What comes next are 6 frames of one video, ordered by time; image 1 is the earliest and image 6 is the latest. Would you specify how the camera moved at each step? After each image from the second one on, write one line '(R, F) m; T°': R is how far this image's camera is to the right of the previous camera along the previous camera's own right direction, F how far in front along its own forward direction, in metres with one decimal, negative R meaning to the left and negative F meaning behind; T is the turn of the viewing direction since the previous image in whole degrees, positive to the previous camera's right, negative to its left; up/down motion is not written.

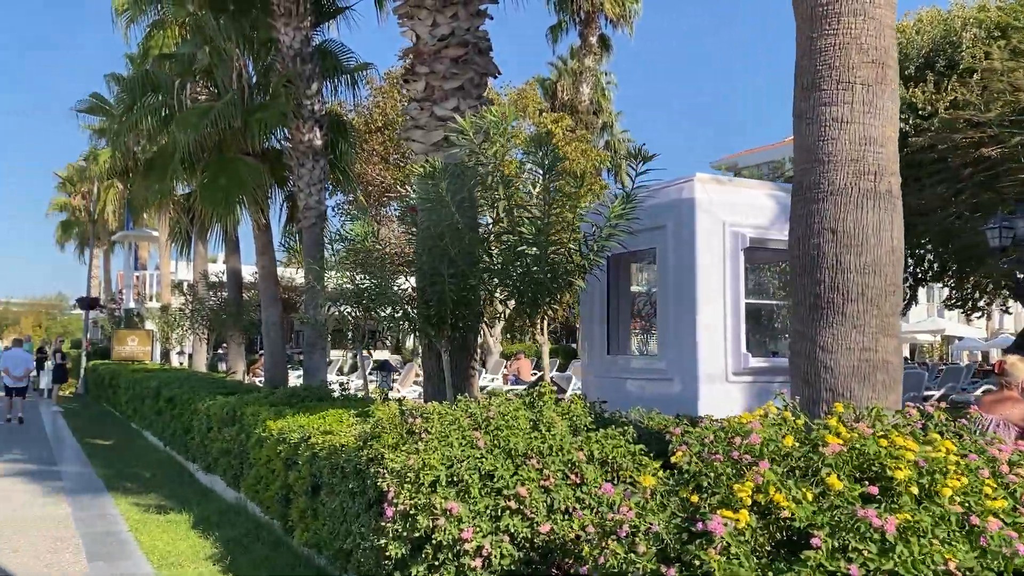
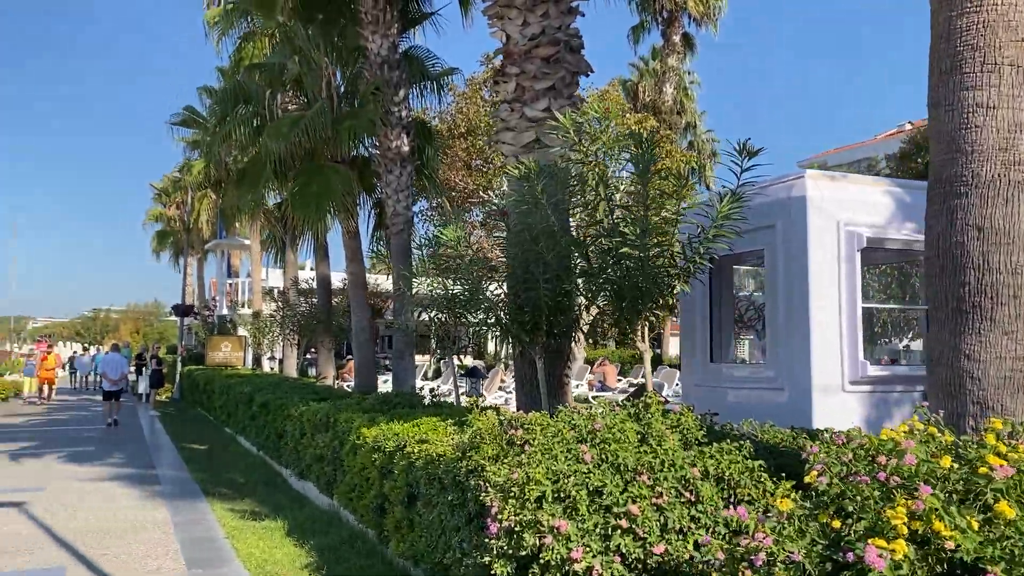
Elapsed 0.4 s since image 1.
(-0.2, +0.2) m; -6°
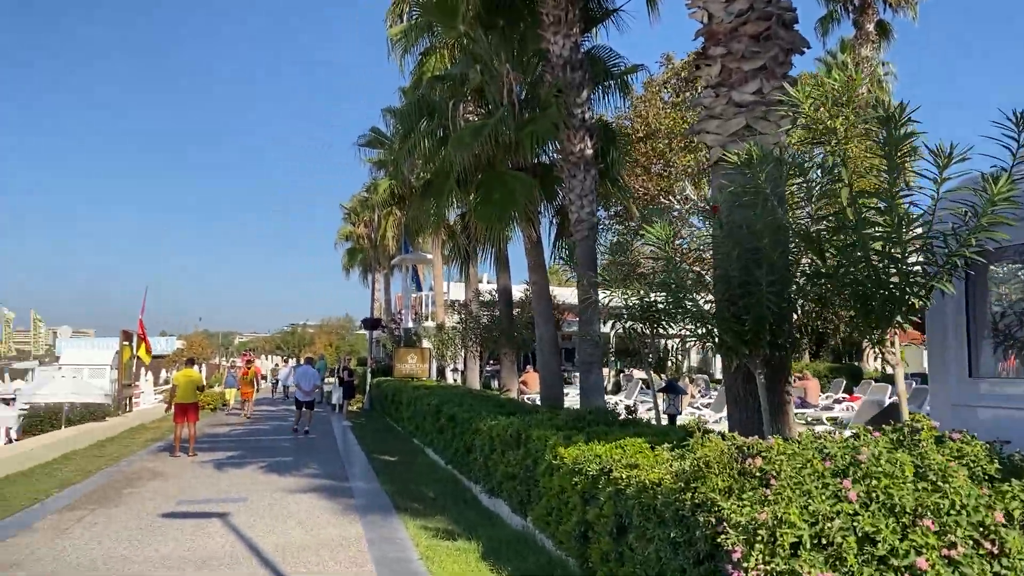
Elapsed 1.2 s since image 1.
(-0.3, +0.5) m; -12°
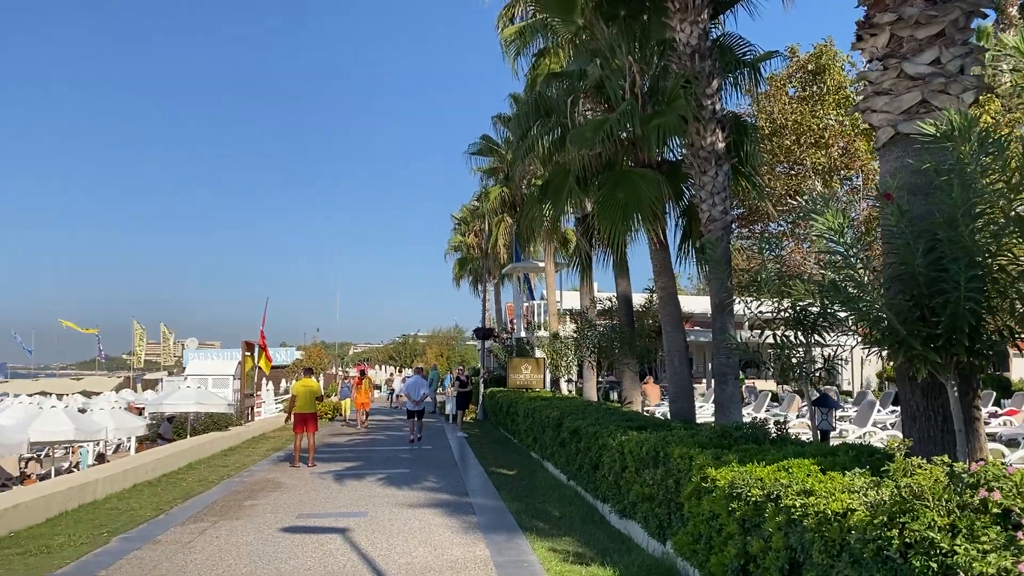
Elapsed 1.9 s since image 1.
(-0.2, +0.5) m; -8°
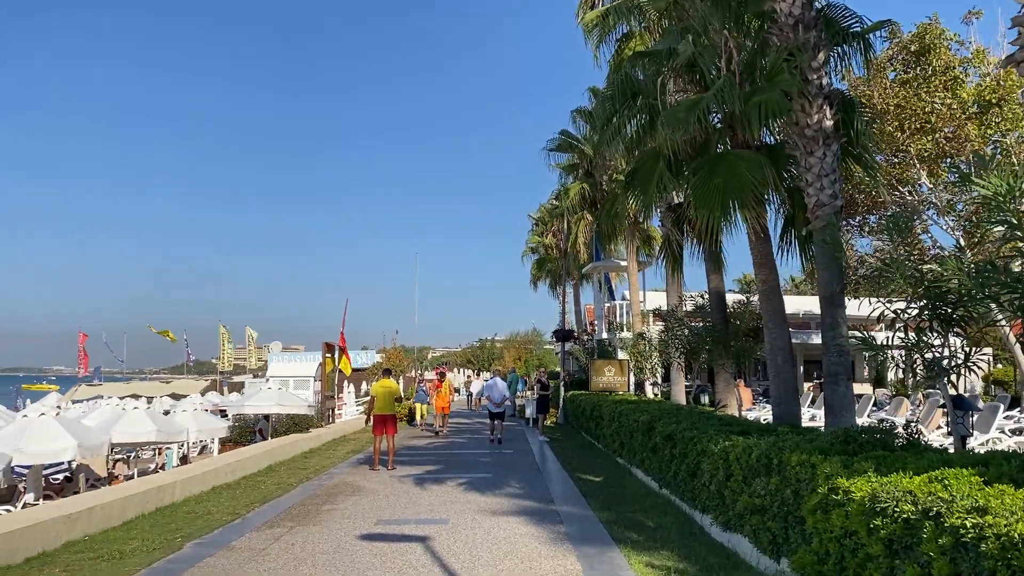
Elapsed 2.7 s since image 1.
(-0.1, +0.6) m; -5°
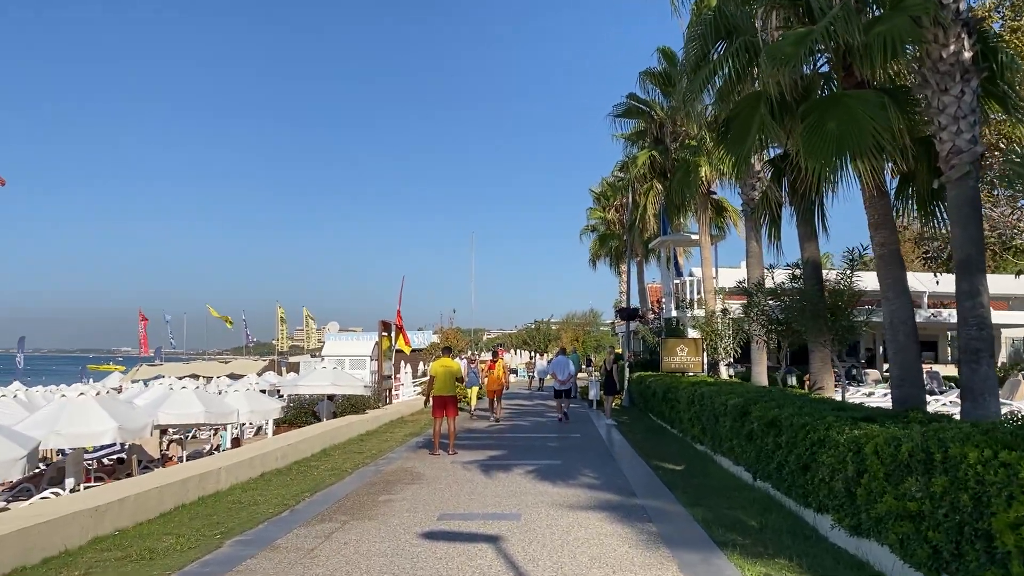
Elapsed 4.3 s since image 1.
(-0.2, +1.1) m; -4°
